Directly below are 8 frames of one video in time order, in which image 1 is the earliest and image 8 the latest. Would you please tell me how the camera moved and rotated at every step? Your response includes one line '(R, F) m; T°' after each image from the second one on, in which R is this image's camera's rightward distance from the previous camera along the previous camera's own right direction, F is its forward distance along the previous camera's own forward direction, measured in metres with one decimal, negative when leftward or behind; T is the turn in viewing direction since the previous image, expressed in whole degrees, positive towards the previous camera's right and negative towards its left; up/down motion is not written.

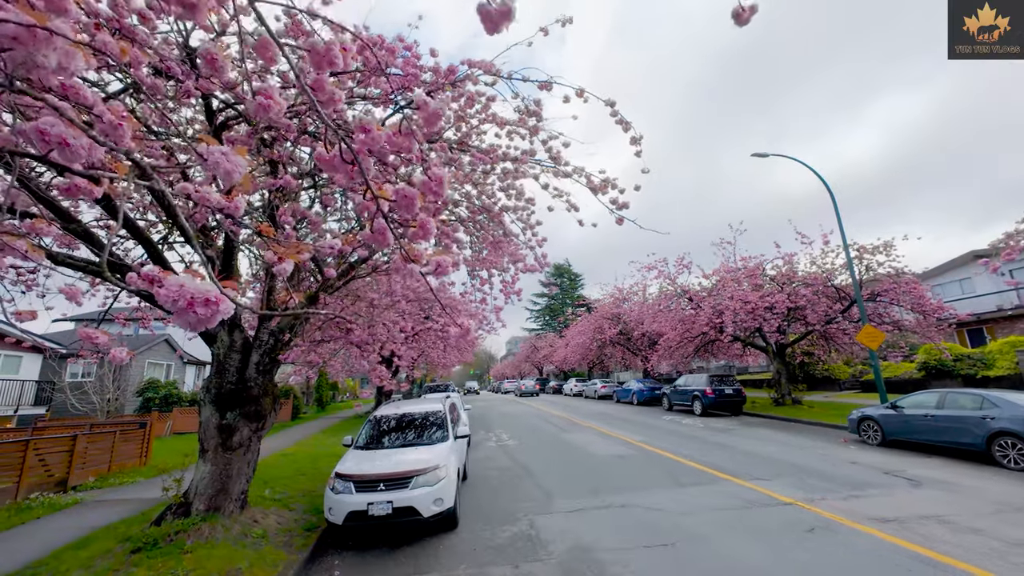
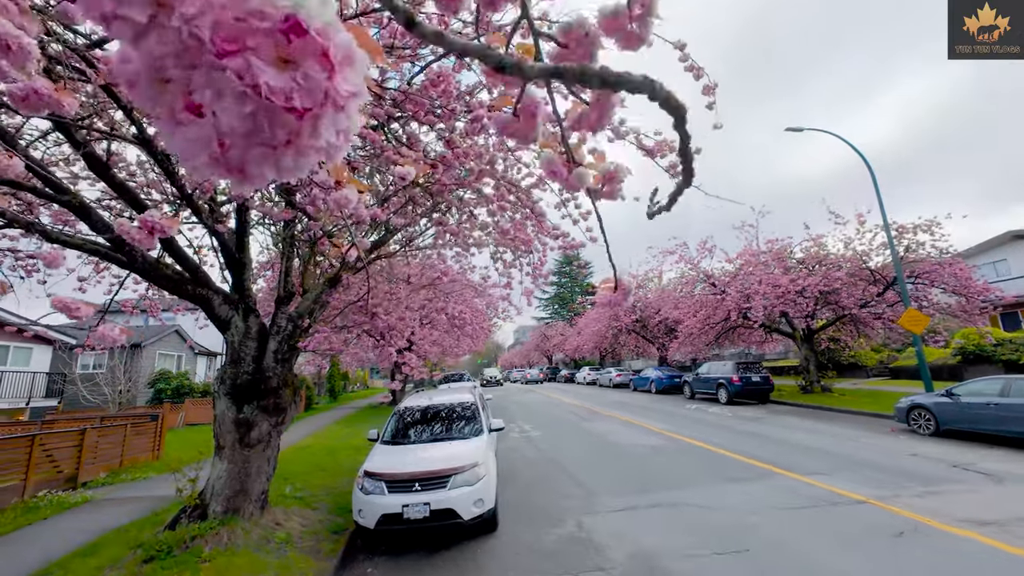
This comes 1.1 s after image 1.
(-0.5, +0.6) m; -1°
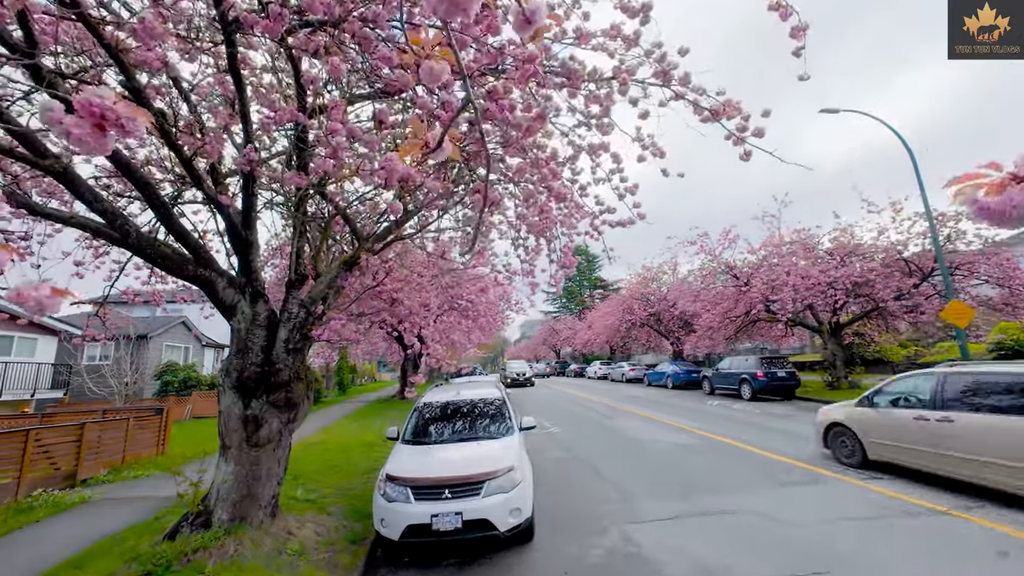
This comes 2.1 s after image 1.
(-0.4, +0.6) m; -1°
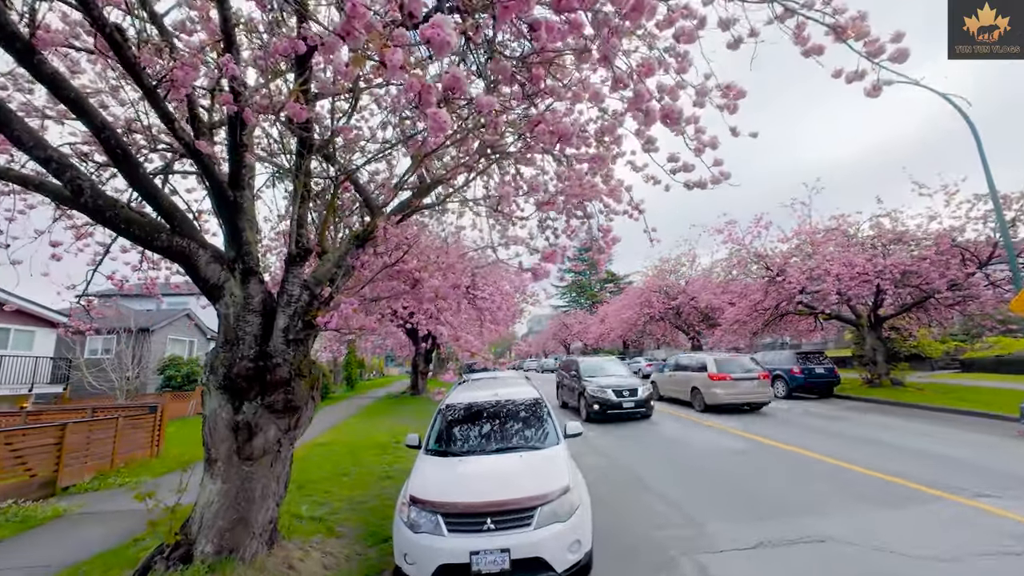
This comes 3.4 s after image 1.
(-0.4, +1.0) m; -1°
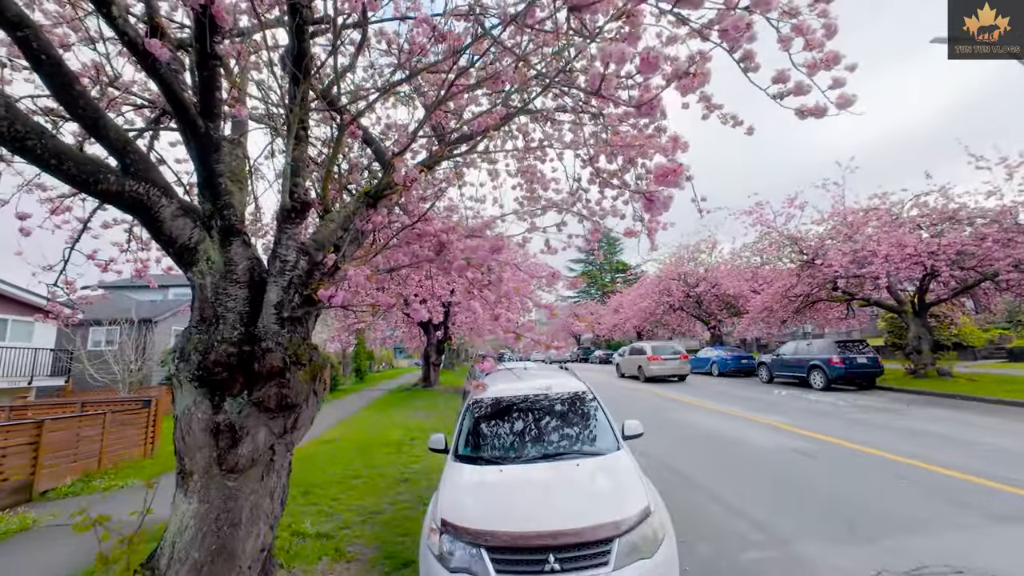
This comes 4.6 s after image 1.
(-0.4, +1.0) m; -1°
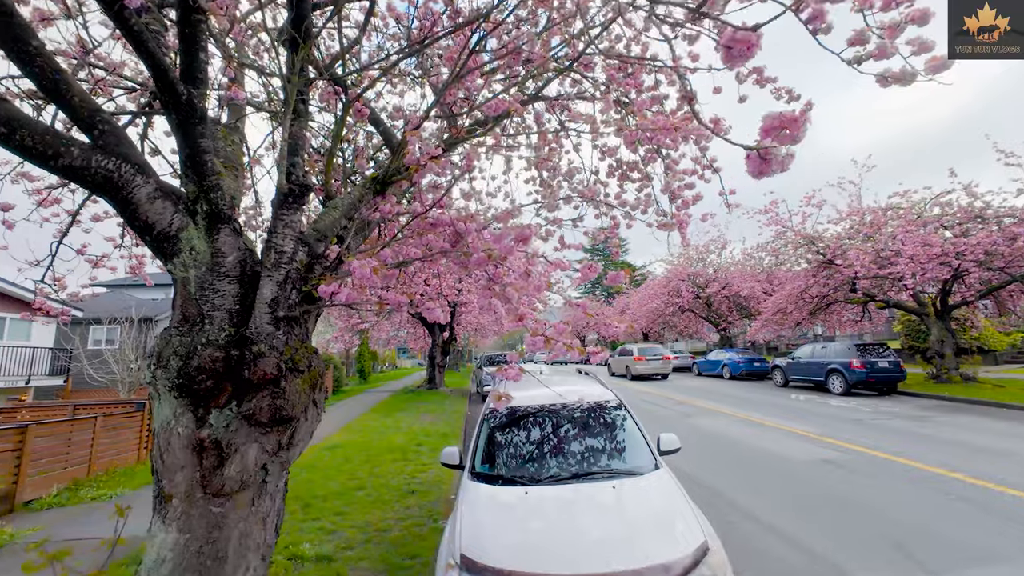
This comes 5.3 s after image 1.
(-0.2, +0.4) m; 0°
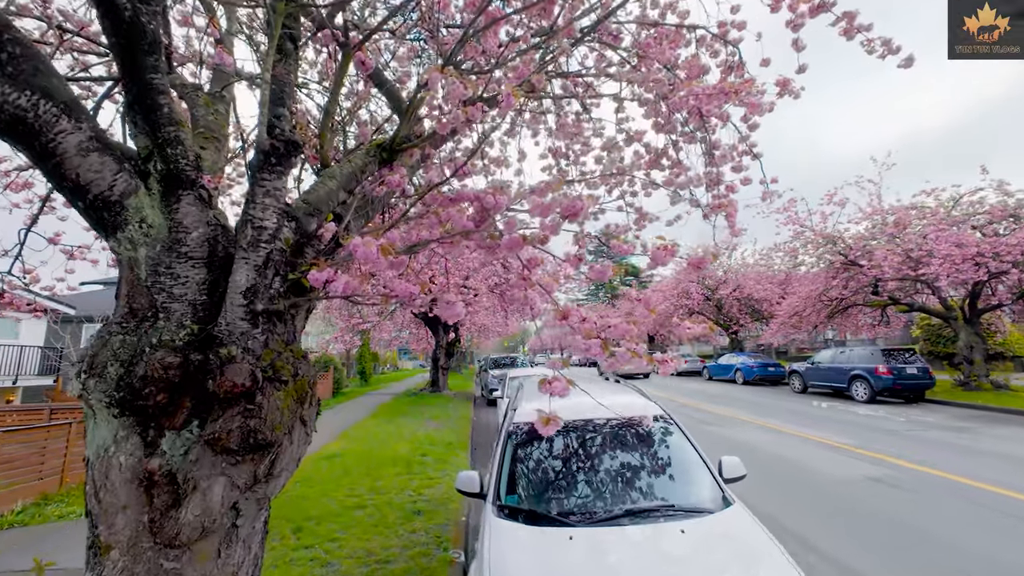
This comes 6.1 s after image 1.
(-0.2, +0.7) m; 0°
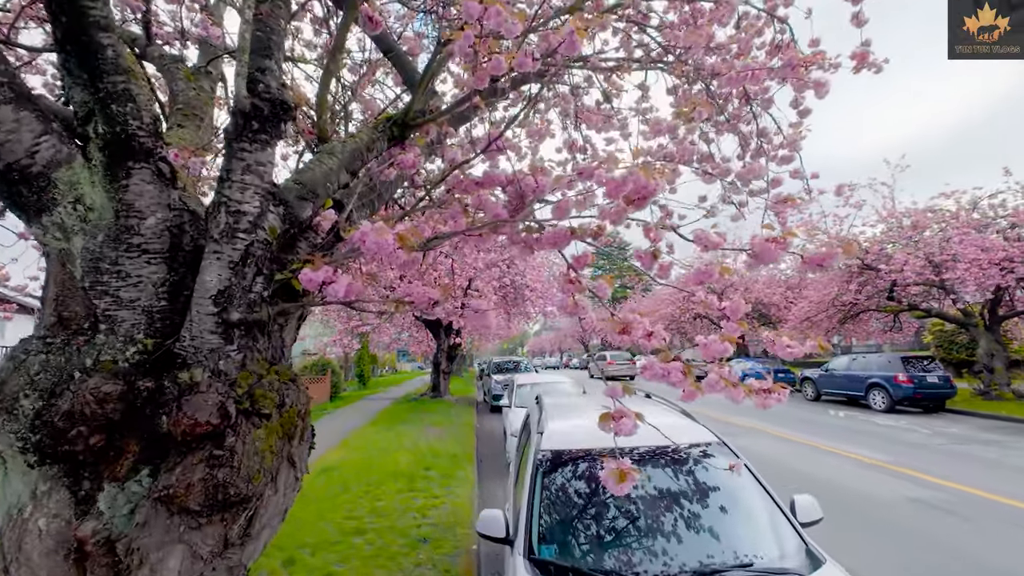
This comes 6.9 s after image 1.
(-0.2, +0.5) m; 0°
